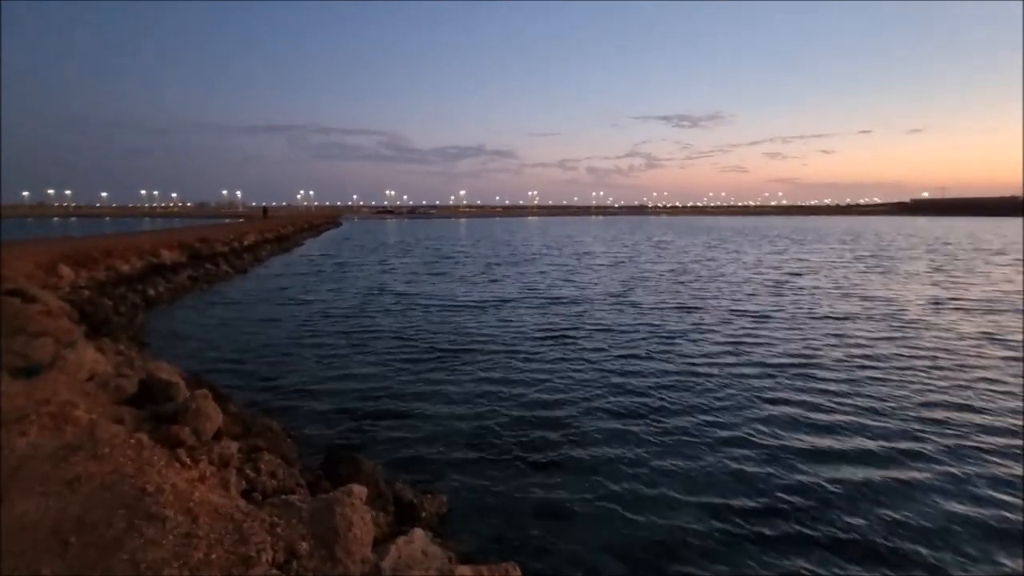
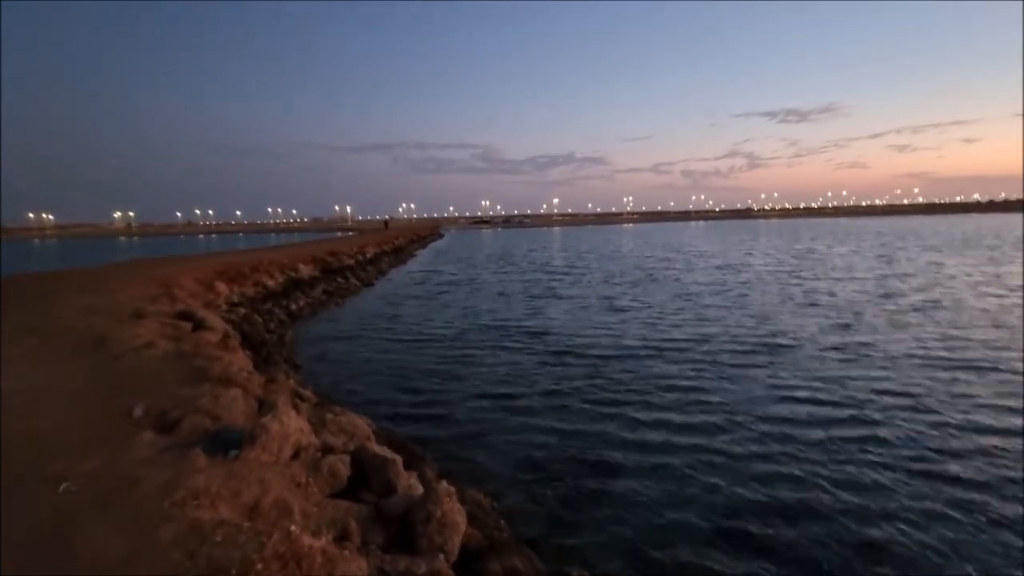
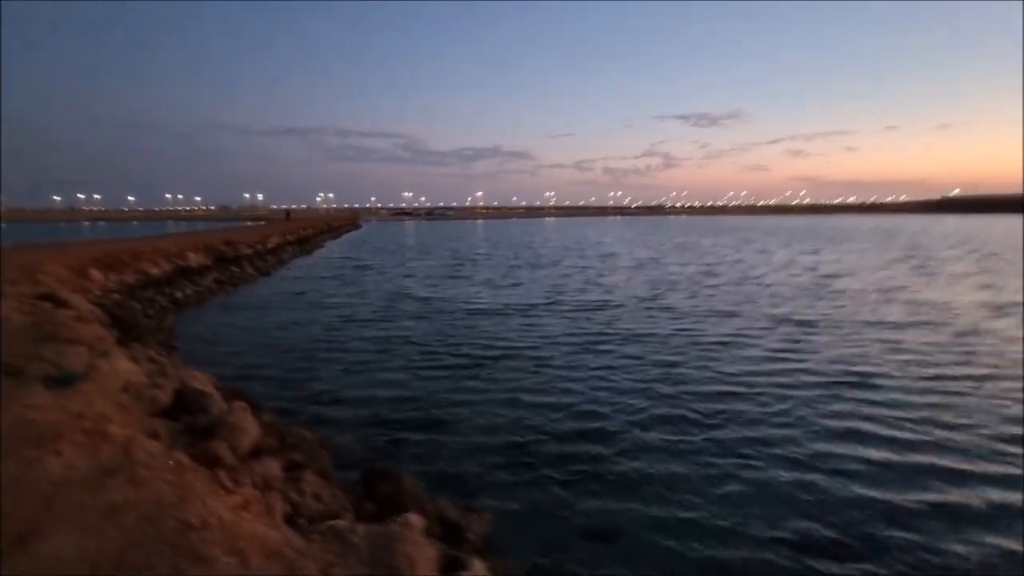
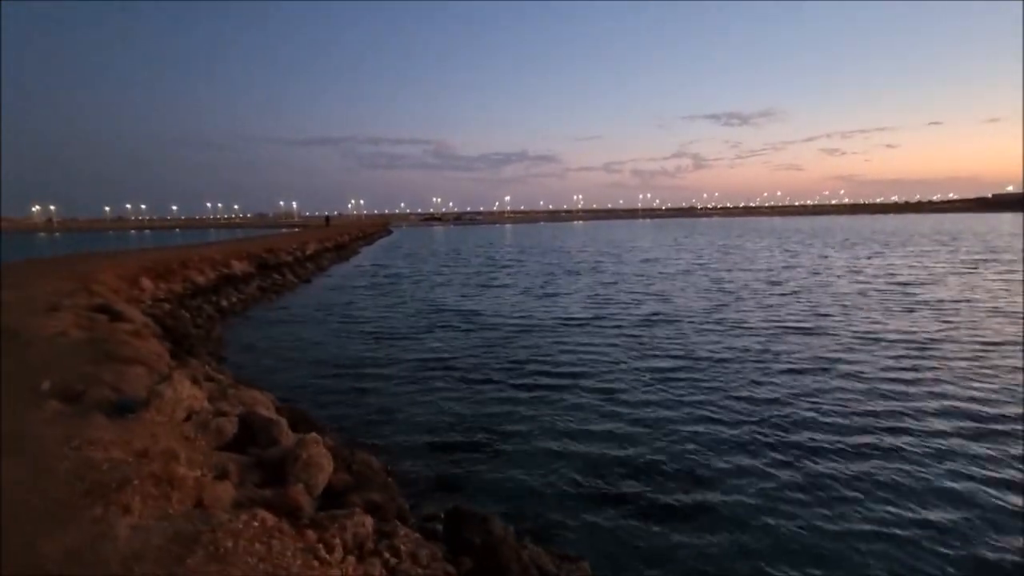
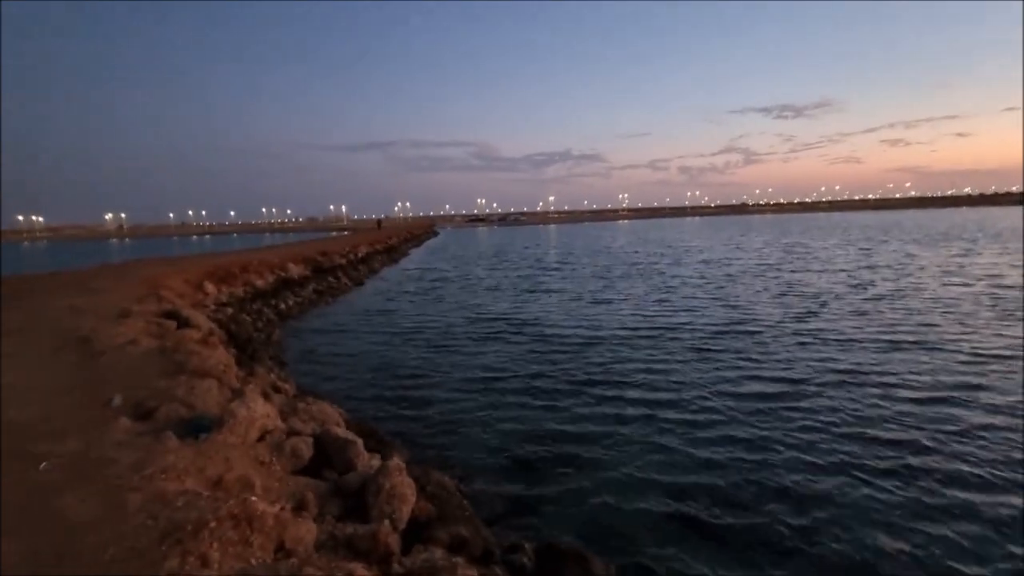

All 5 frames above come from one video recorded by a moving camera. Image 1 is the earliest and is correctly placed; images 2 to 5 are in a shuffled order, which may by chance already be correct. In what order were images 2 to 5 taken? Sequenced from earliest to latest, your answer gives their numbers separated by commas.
3, 4, 5, 2
